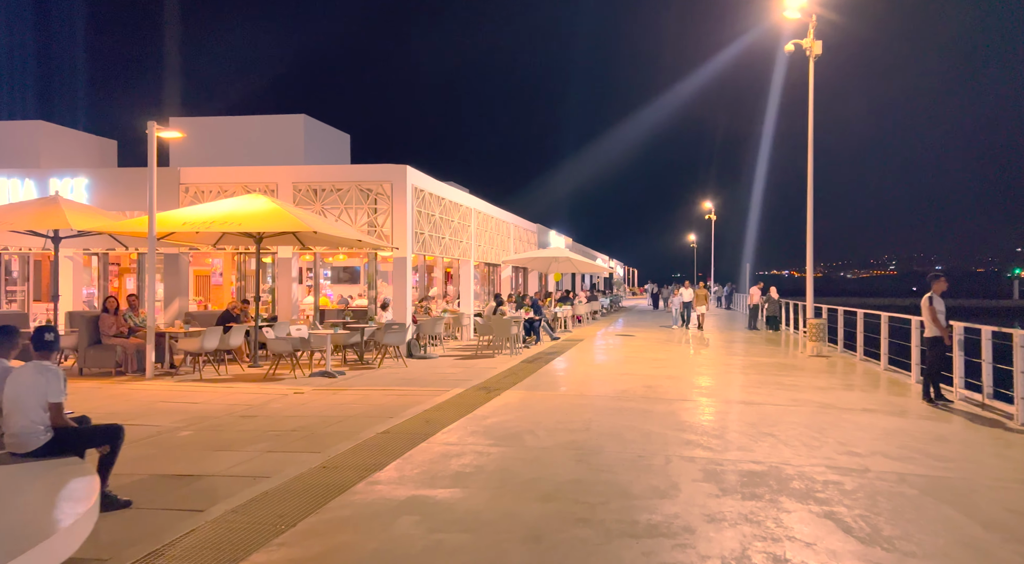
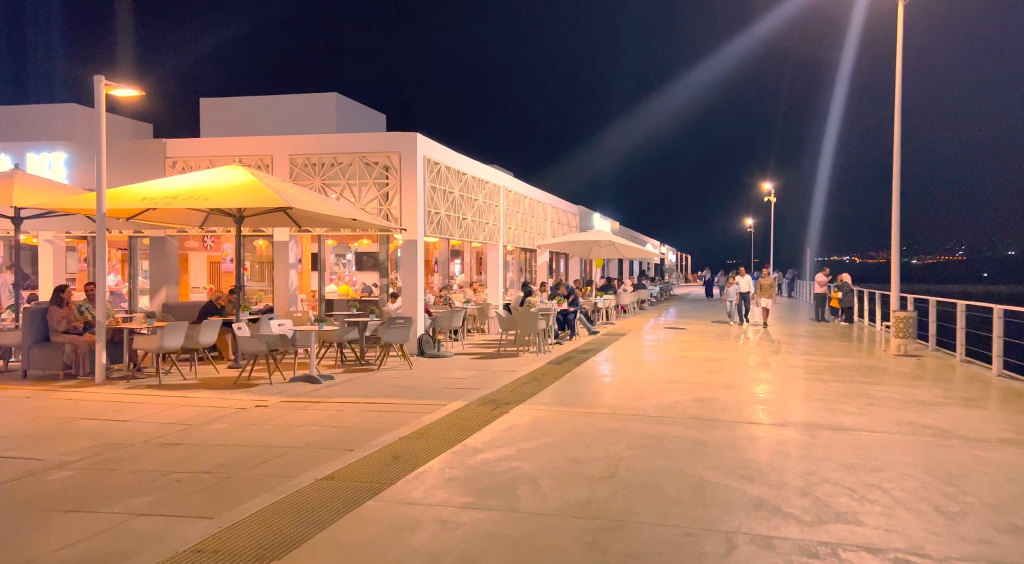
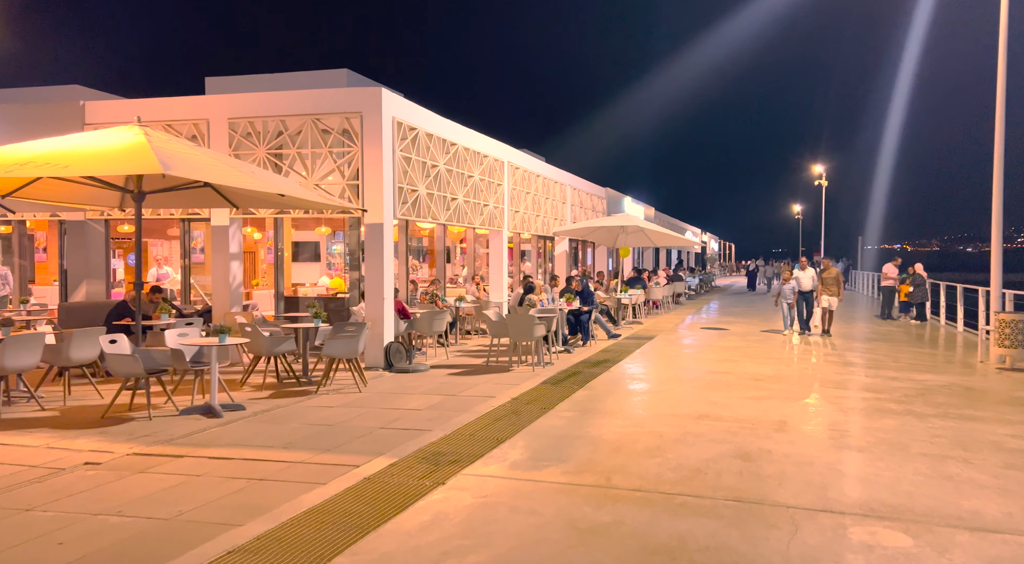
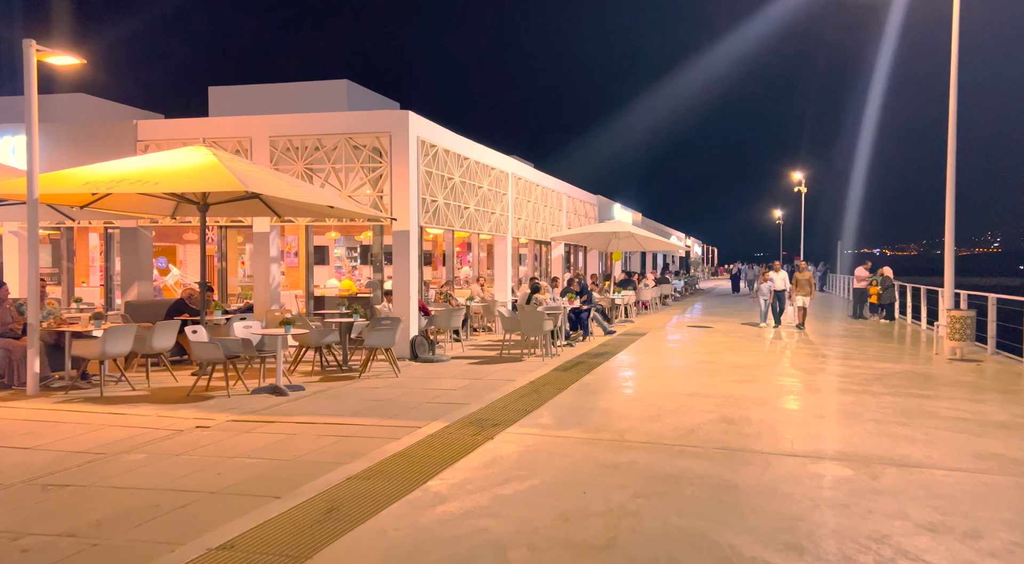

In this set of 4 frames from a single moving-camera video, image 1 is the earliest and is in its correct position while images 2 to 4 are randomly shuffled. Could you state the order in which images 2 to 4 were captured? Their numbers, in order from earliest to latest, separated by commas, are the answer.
2, 4, 3
